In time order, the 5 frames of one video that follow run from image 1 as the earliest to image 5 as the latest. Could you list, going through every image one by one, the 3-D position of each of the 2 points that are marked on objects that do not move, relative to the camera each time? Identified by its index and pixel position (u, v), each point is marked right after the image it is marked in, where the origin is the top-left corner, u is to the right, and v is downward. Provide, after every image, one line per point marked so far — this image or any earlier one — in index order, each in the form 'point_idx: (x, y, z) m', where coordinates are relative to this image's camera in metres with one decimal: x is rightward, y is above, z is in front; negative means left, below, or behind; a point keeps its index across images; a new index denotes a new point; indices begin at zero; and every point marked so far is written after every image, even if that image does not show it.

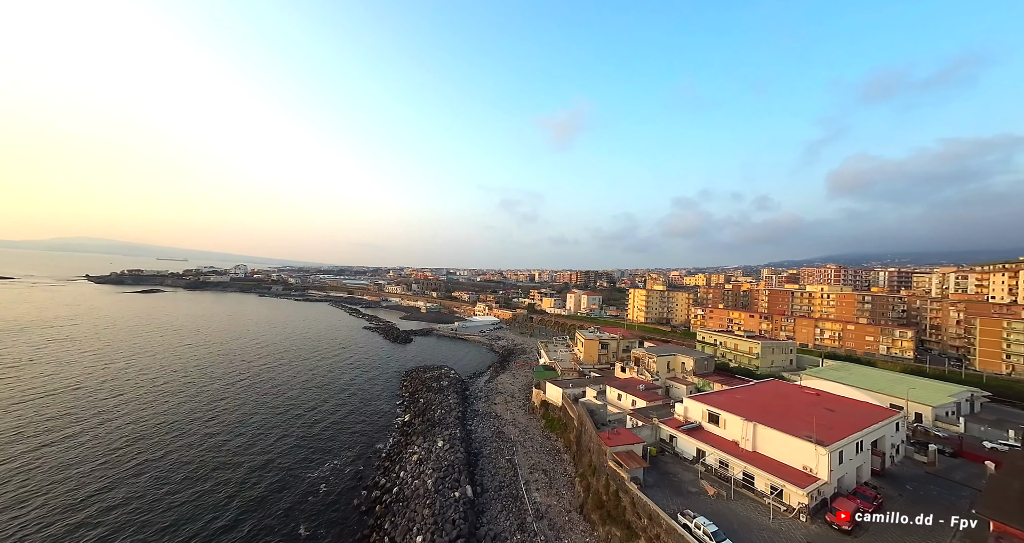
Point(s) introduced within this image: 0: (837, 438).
0: (+10.4, -5.4, +12.0) m
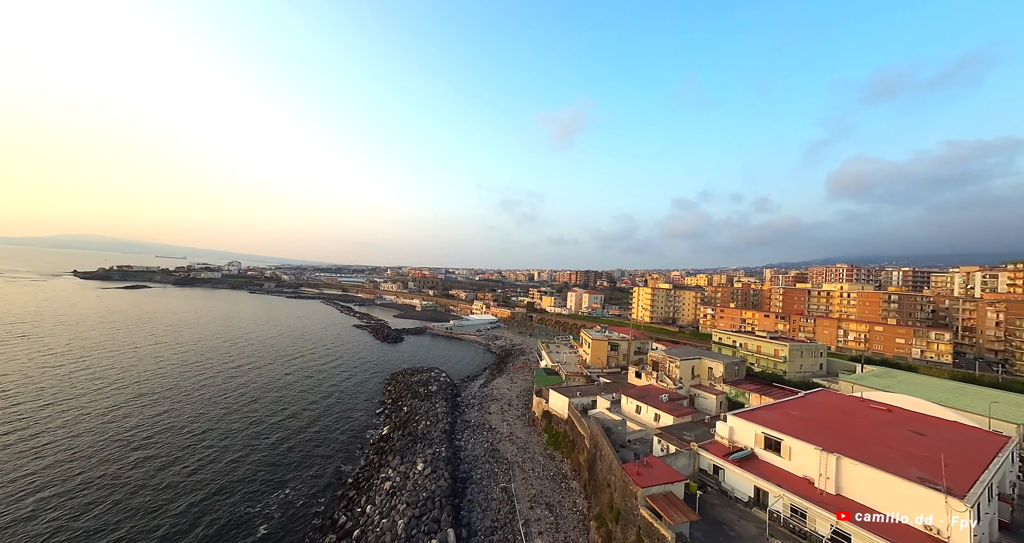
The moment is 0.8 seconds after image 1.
0: (+10.3, -4.8, +8.4) m
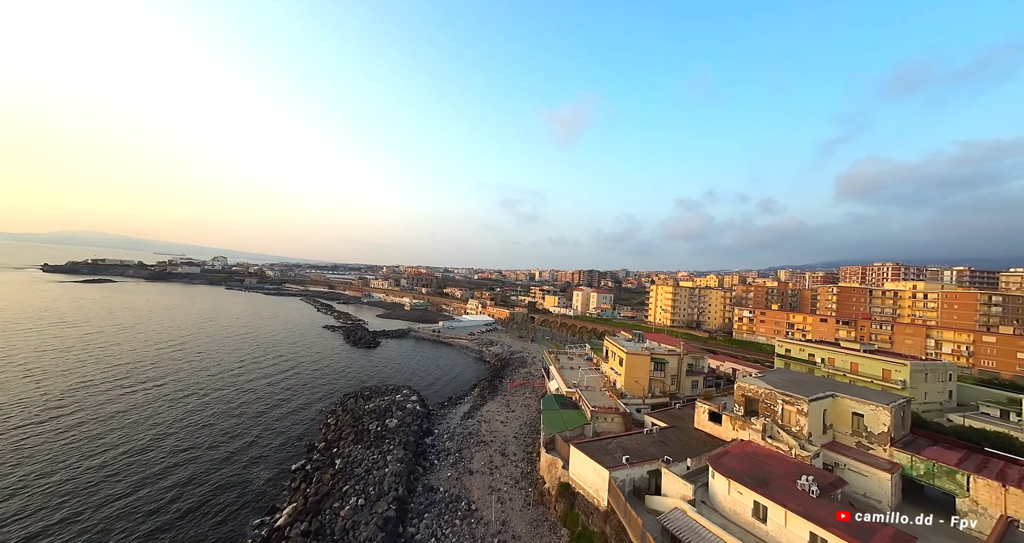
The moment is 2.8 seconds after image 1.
0: (+10.1, -3.9, -0.6) m
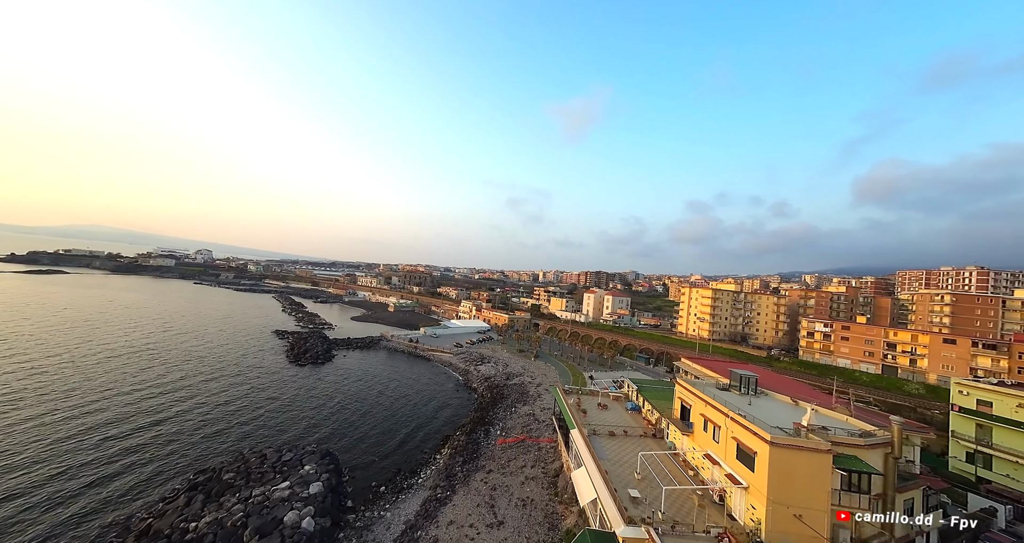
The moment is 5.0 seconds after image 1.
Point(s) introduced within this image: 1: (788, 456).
0: (+9.5, -3.3, -12.1) m
1: (+5.8, -3.9, +7.8) m
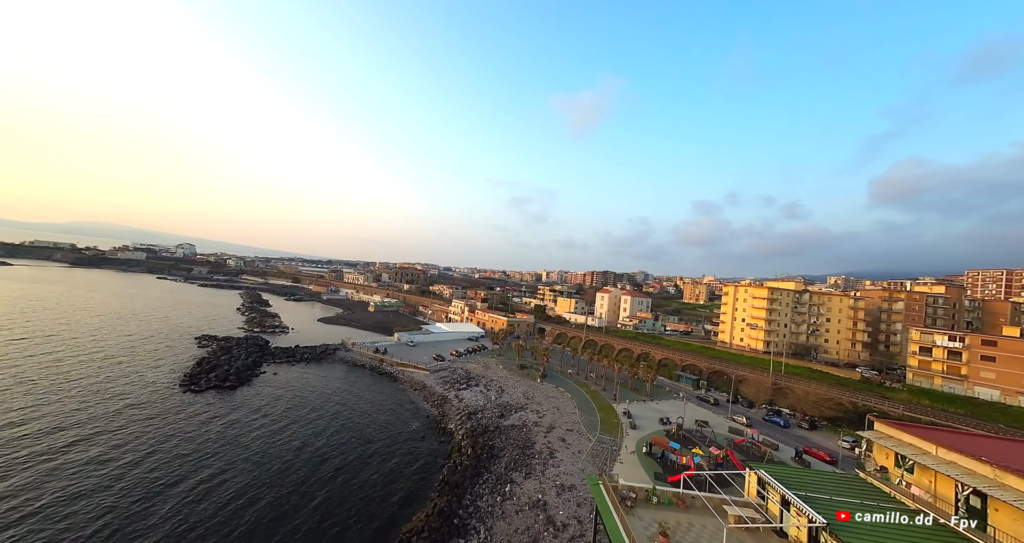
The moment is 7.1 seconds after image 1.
0: (+9.1, -2.3, -22.6) m
1: (+5.5, -2.9, -2.7) m
